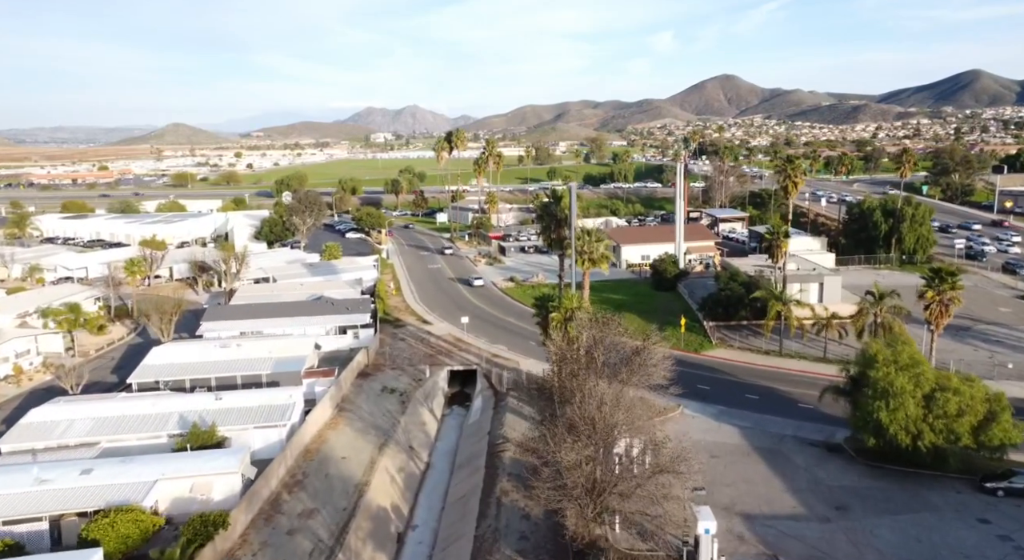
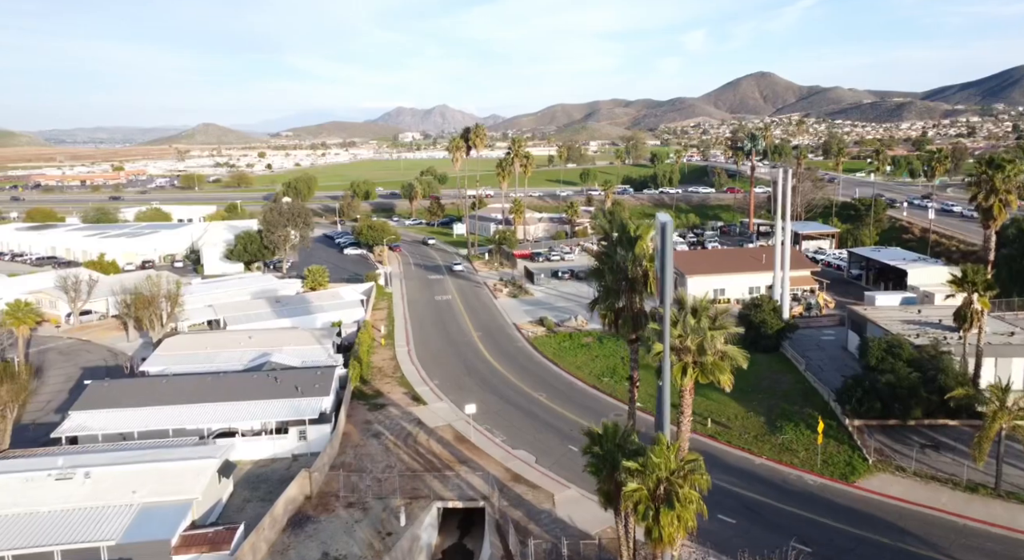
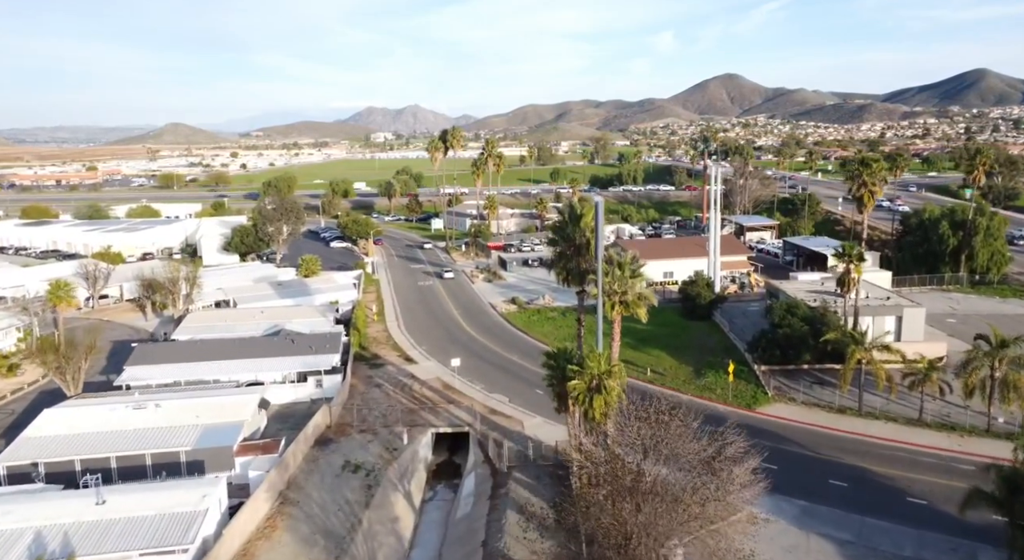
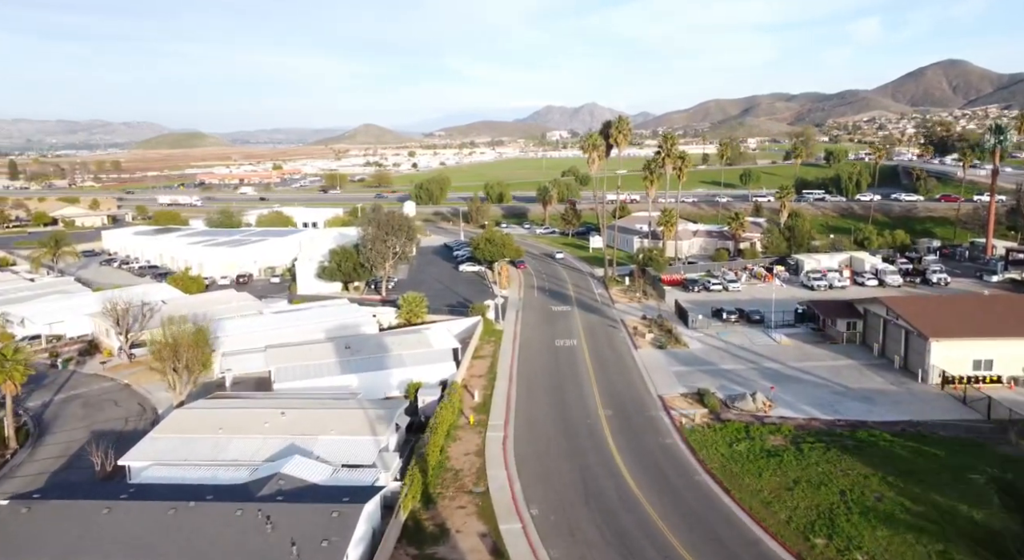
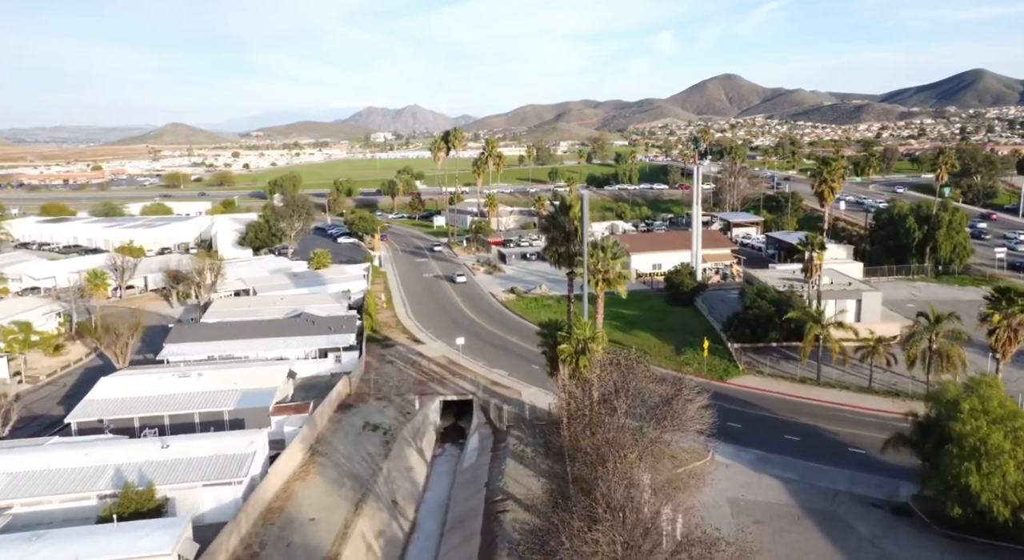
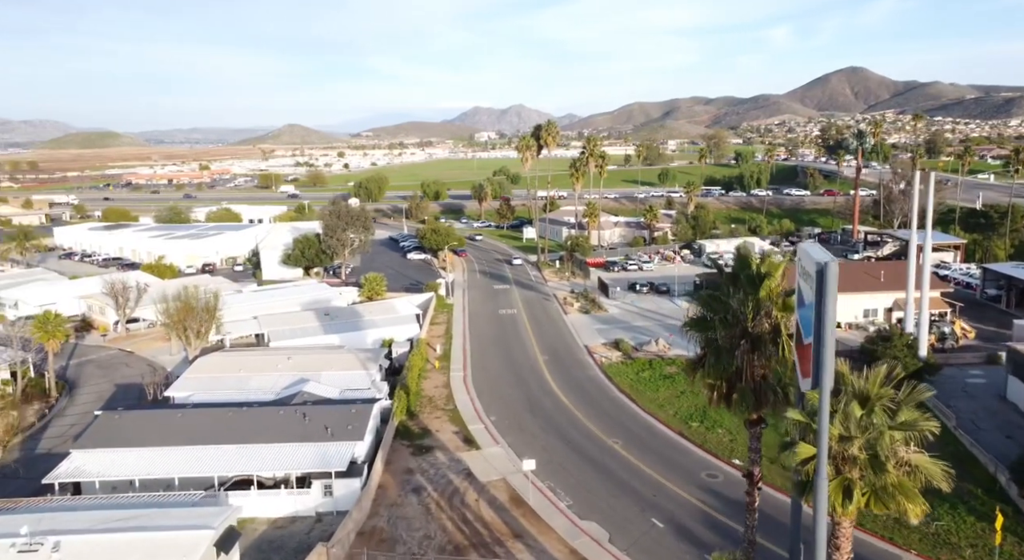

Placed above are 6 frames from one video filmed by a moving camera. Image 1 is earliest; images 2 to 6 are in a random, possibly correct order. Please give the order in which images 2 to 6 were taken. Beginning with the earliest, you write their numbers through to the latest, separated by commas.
5, 3, 2, 6, 4
